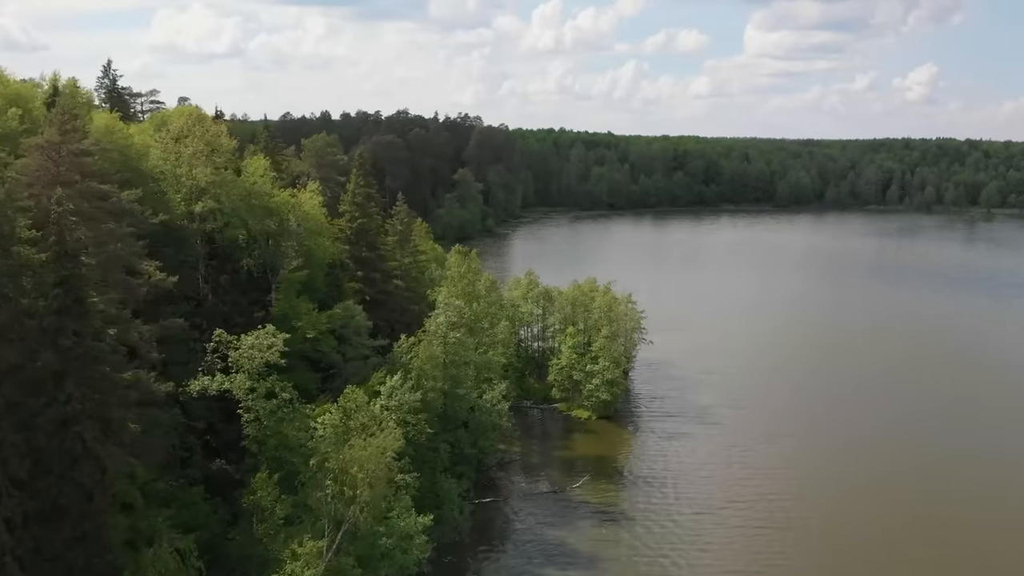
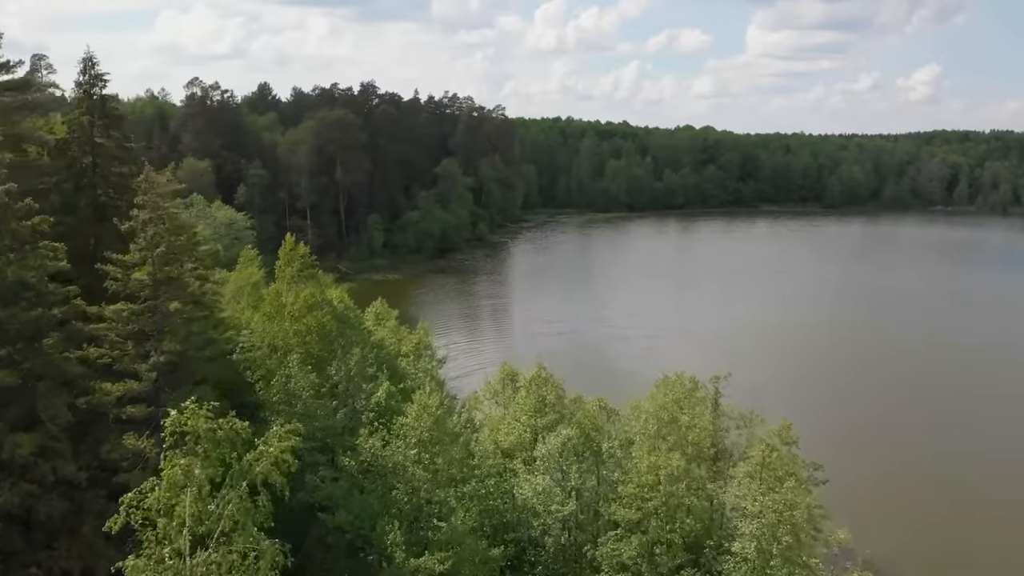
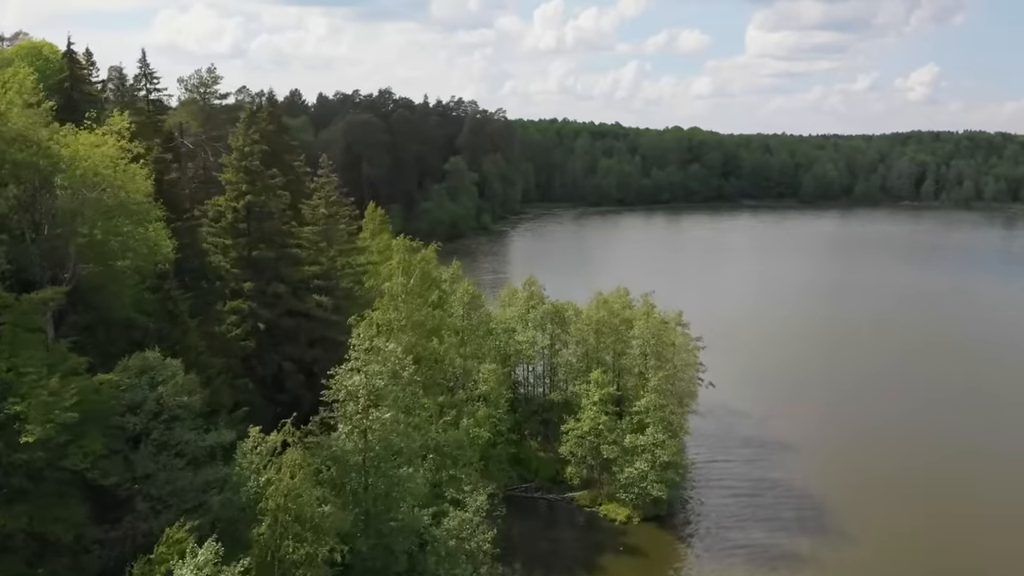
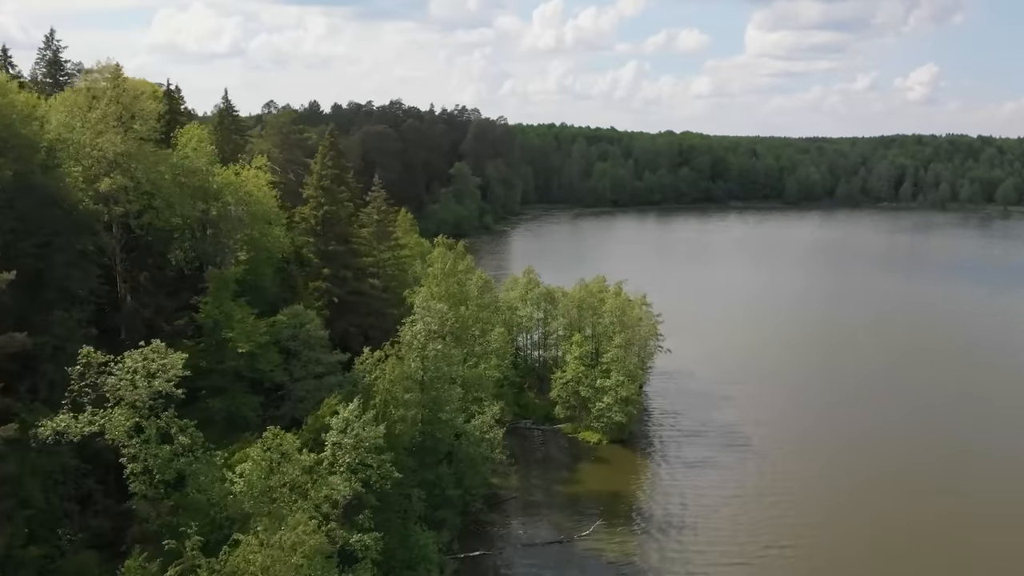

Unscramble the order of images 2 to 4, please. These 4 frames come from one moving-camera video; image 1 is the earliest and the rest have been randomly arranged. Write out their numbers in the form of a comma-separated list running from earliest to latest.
4, 3, 2
